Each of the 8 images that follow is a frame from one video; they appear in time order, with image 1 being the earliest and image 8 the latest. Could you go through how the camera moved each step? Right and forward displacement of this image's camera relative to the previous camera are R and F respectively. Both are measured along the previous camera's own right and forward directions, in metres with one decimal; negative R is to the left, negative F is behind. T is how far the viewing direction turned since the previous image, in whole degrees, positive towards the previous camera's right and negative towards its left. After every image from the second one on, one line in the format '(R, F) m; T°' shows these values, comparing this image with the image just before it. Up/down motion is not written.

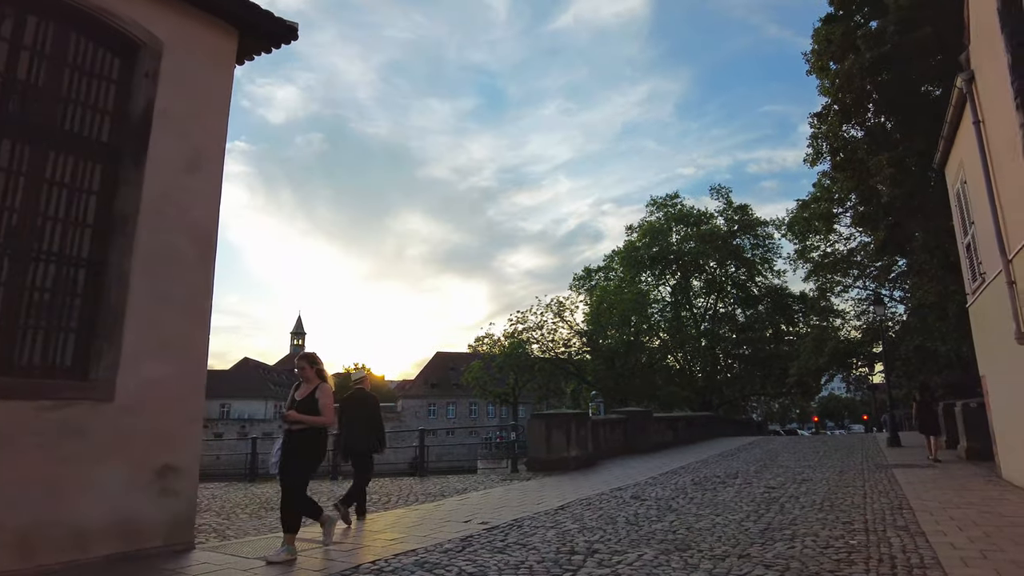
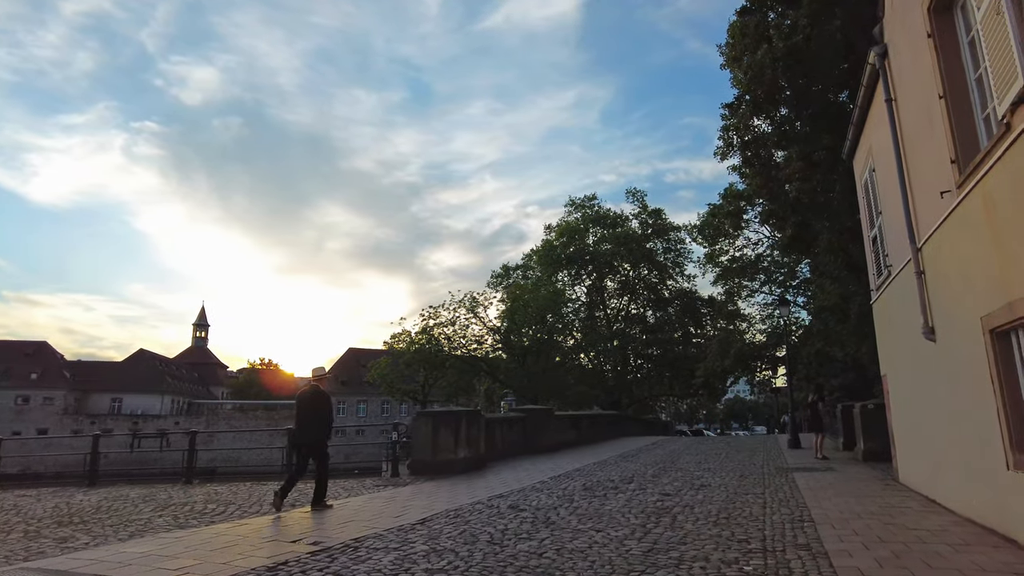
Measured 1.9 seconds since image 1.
(+0.7, +1.2) m; +7°
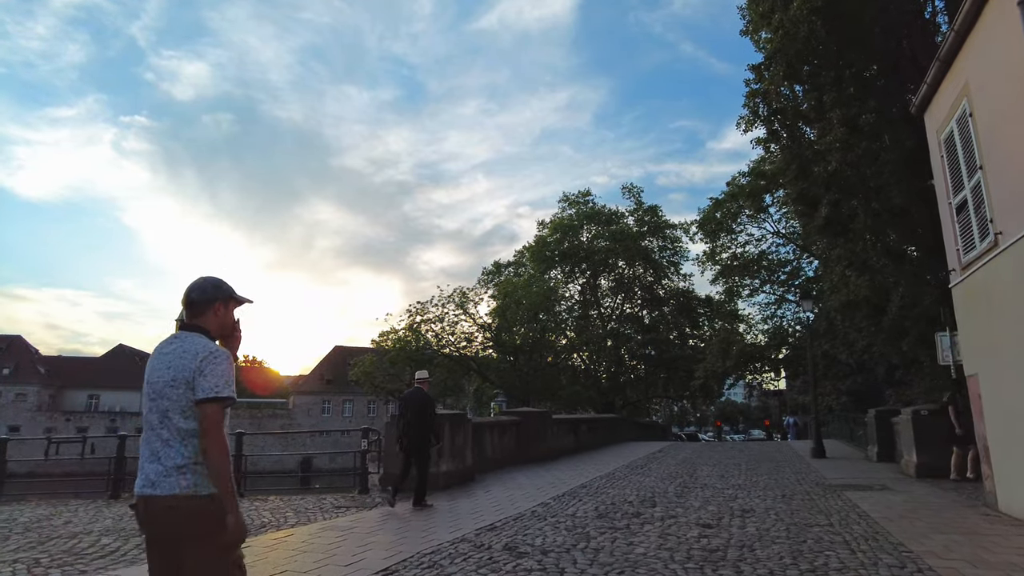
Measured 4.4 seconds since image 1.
(-0.1, +2.1) m; +1°
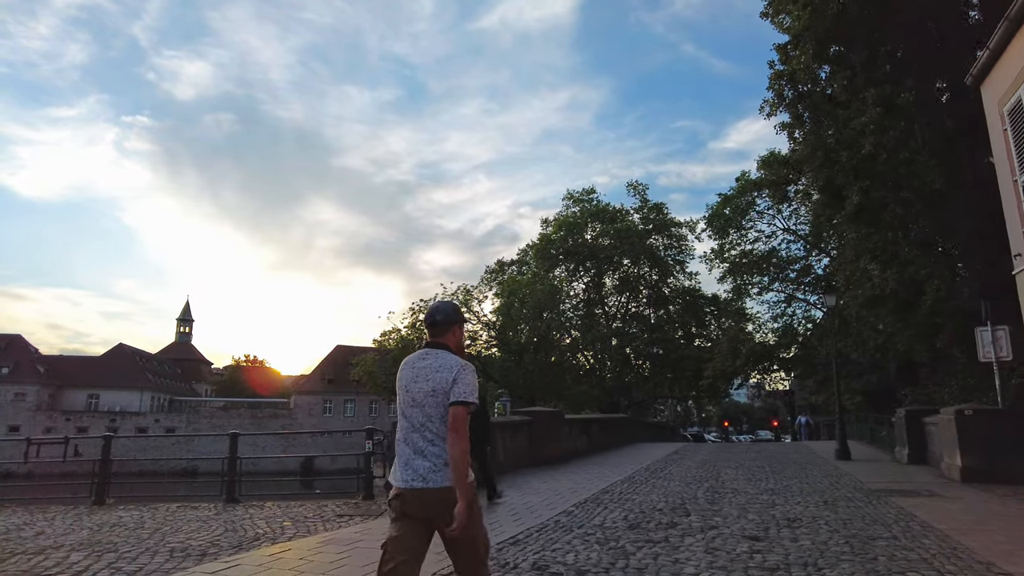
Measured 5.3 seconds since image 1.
(-0.2, +0.8) m; 0°
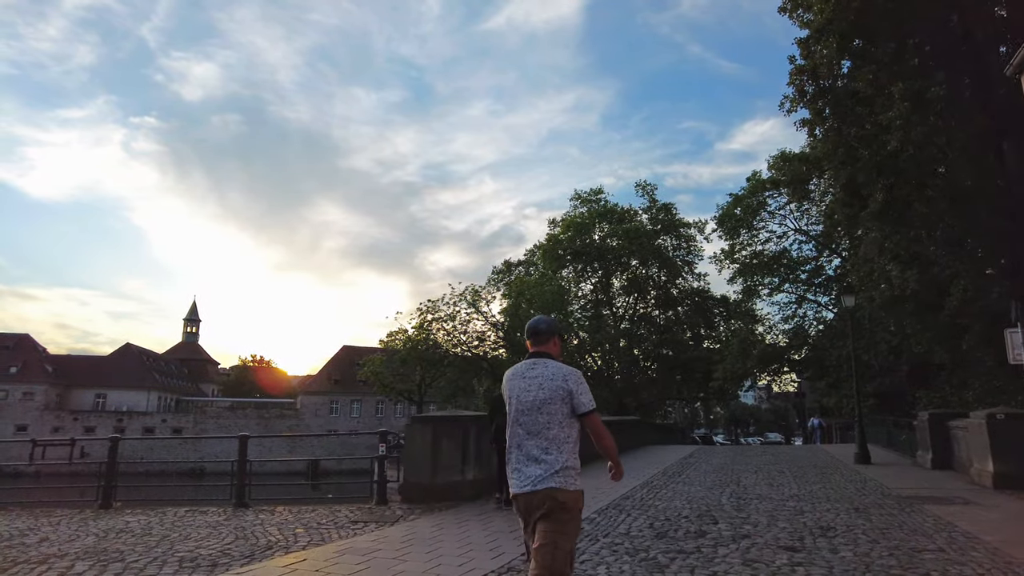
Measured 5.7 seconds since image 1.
(-0.2, +0.3) m; 0°
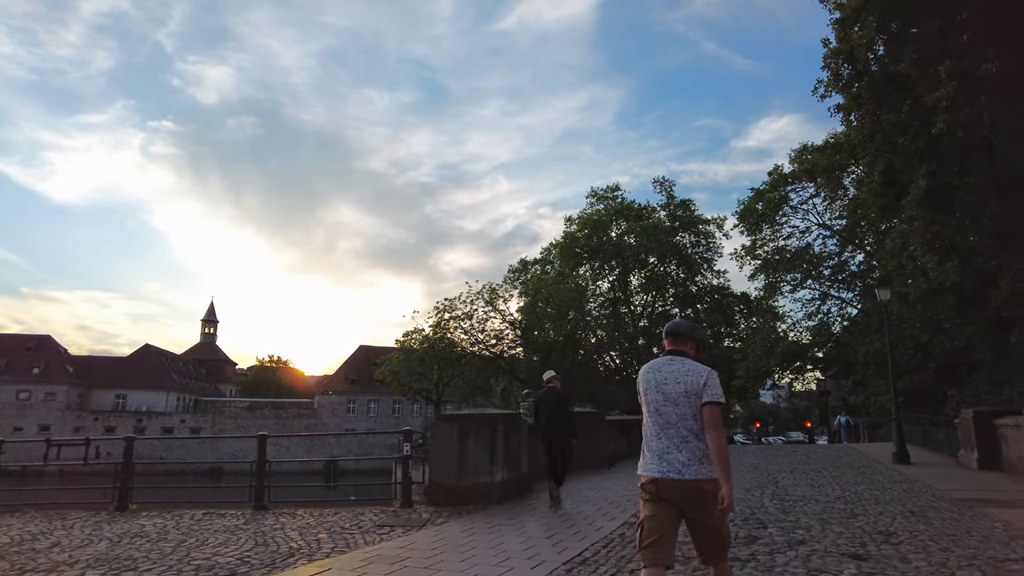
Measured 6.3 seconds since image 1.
(-0.2, +0.5) m; -1°
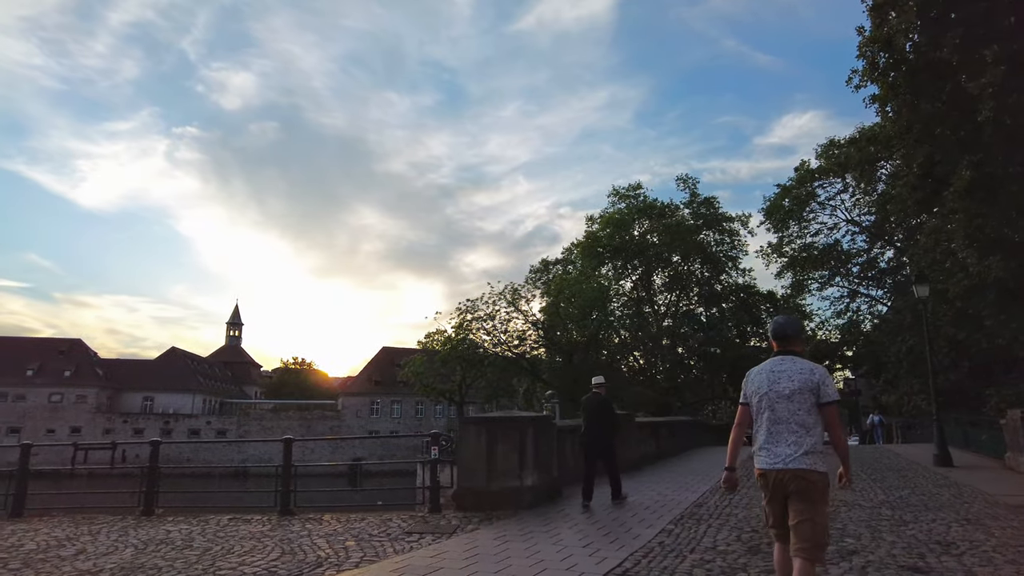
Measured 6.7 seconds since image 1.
(-0.1, +0.3) m; -2°
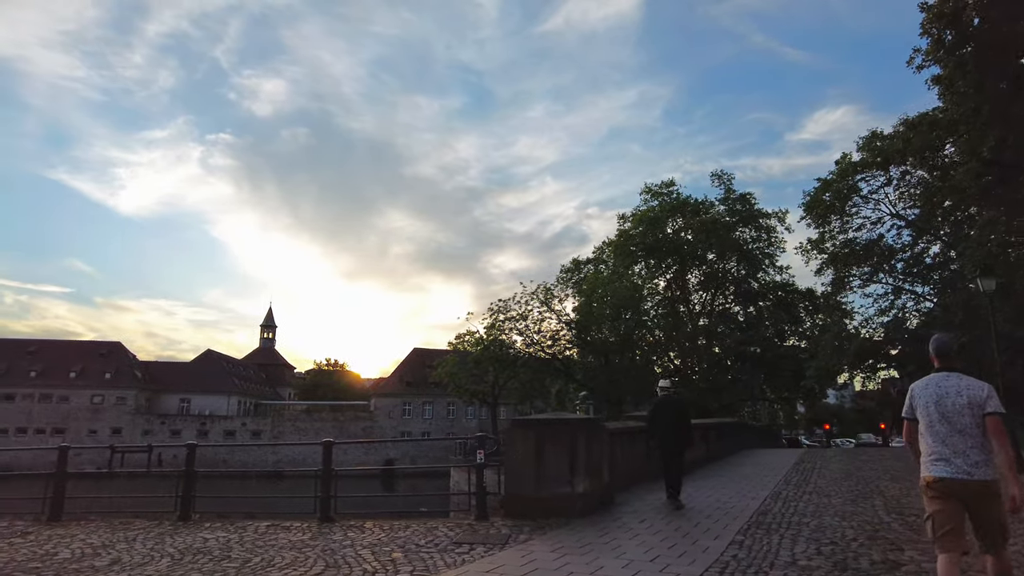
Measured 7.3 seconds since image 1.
(-0.3, +0.5) m; -2°
